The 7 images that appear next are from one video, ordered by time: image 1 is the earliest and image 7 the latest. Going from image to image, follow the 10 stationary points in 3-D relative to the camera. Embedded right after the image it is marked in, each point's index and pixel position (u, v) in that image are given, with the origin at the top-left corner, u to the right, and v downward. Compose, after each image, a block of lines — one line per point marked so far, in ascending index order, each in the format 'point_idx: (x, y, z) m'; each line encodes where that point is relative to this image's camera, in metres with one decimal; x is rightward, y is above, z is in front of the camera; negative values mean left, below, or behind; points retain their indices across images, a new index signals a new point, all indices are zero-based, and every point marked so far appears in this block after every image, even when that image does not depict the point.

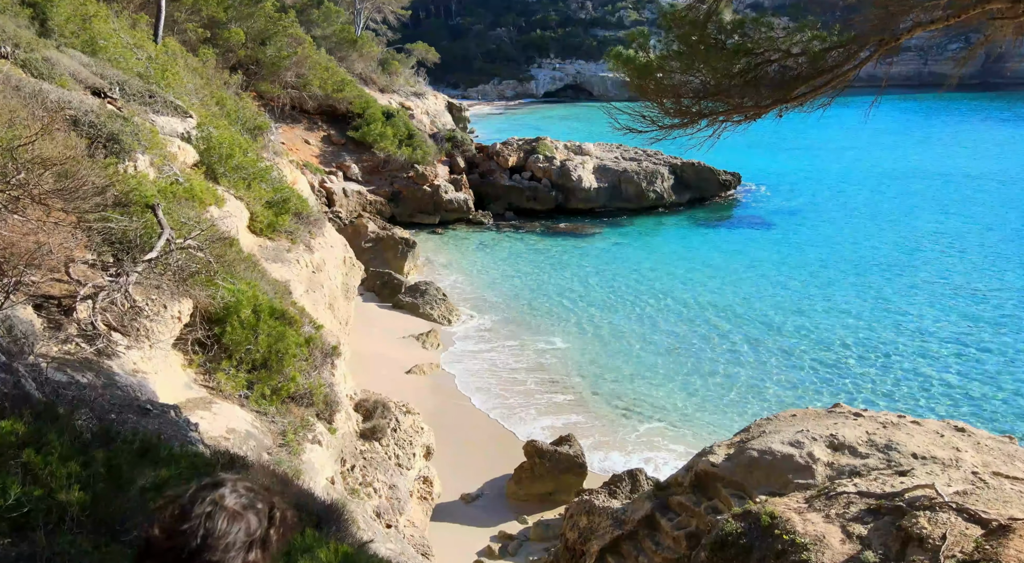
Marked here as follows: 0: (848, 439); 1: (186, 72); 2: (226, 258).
0: (+2.2, -1.0, +5.3) m
1: (-5.8, +3.7, +14.6) m
2: (-2.4, +0.2, +7.0) m
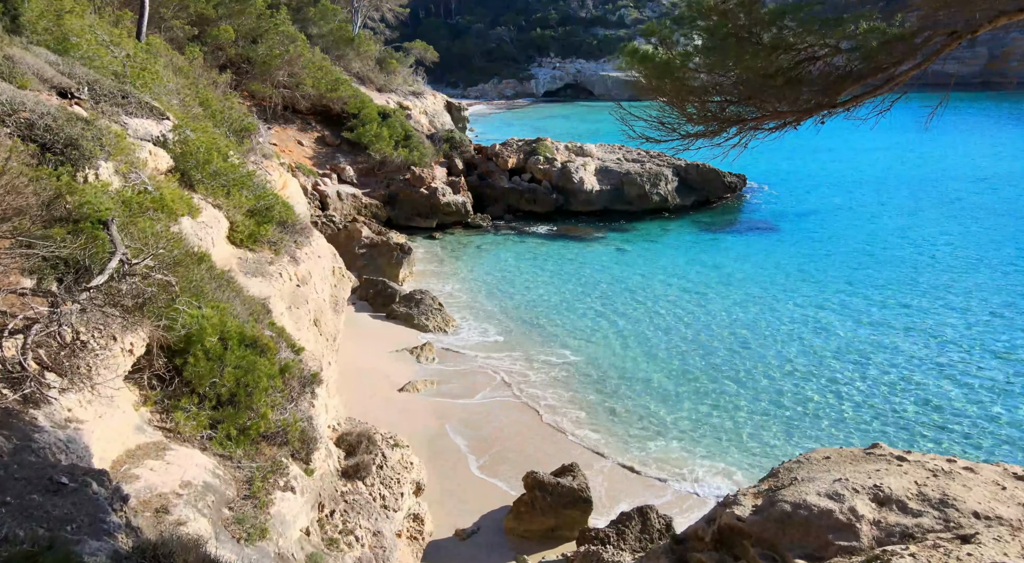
0: (+2.1, -1.2, +4.6) m
1: (-5.8, +3.5, +13.9) m
2: (-2.4, 0.0, +6.3) m
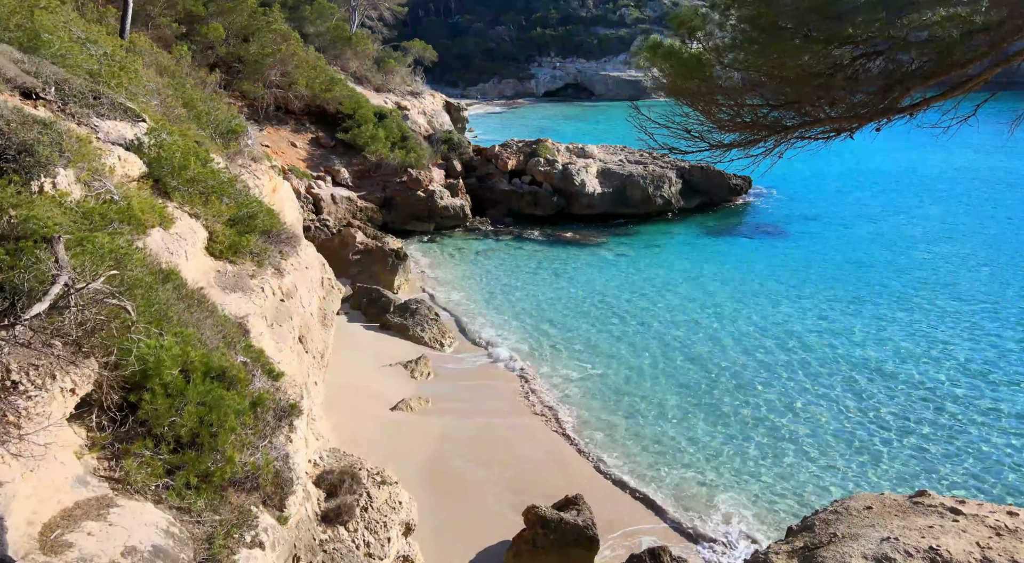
0: (+2.1, -1.3, +4.0) m
1: (-5.8, +3.4, +13.3) m
2: (-2.4, -0.1, +5.6) m
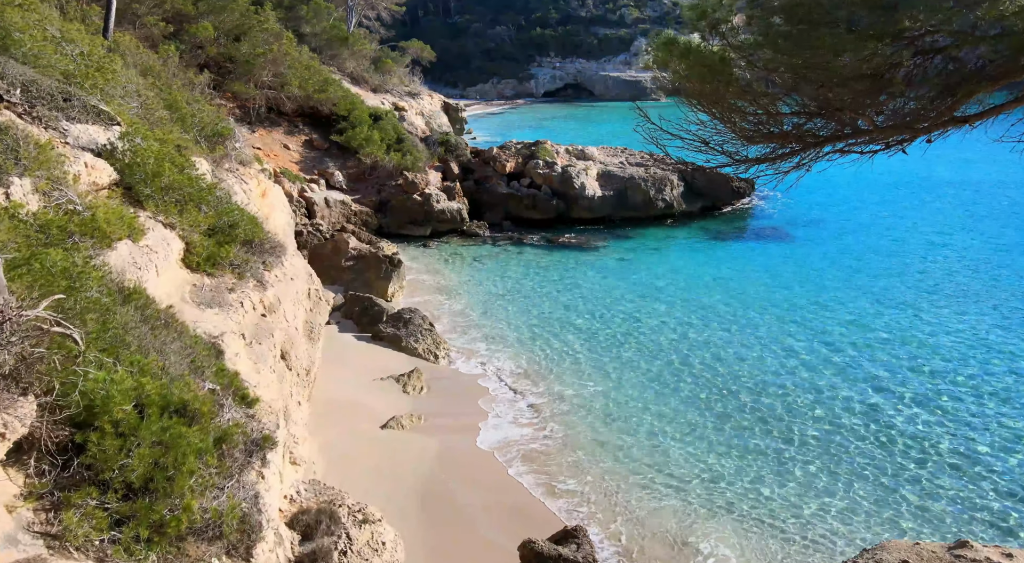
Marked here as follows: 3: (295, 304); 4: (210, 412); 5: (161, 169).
0: (+2.1, -1.5, +3.5) m
1: (-5.8, +3.2, +12.7) m
2: (-2.5, -0.2, +5.1) m
3: (-2.5, -0.2, +9.4) m
4: (-1.8, -0.8, +5.0) m
5: (-3.5, +1.1, +8.2) m
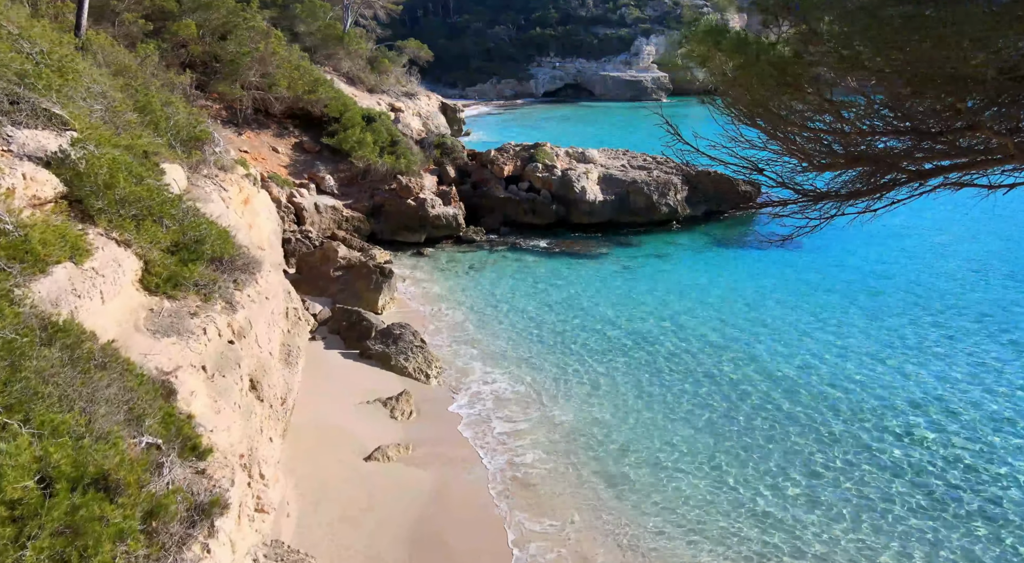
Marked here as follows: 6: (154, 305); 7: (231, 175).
0: (+2.1, -1.7, +2.7) m
1: (-5.9, +3.0, +11.9) m
2: (-2.5, -0.5, +4.3) m
3: (-2.5, -0.5, +8.6) m
4: (-1.9, -1.0, +4.2) m
5: (-3.5, +0.9, +7.4) m
6: (-3.0, -0.2, +7.0) m
7: (-4.1, +1.5, +12.0) m
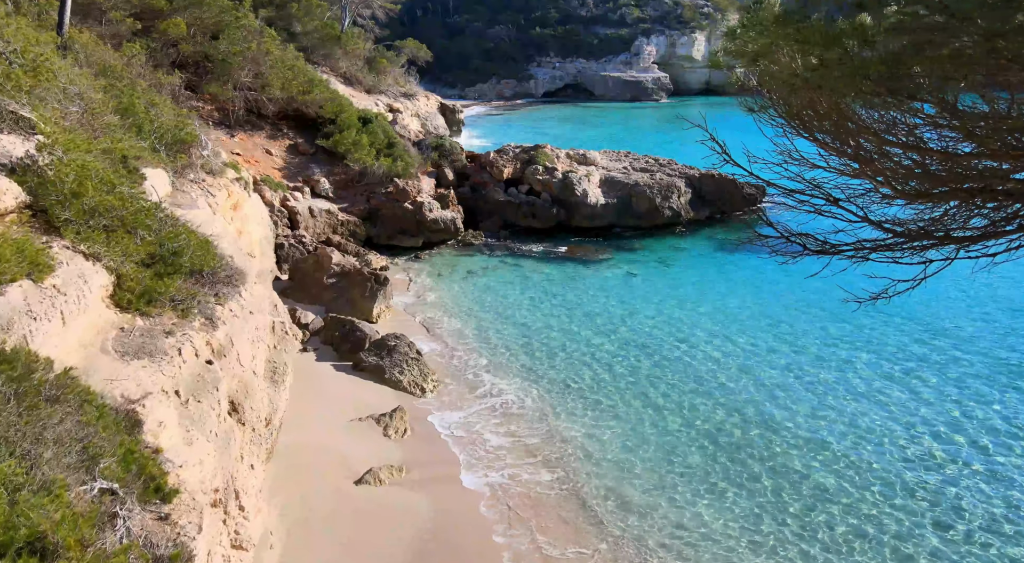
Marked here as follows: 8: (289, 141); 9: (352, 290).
0: (+2.0, -1.8, +2.1) m
1: (-5.9, +2.9, +11.4) m
2: (-2.5, -0.6, +3.8) m
3: (-2.5, -0.6, +8.1) m
4: (-1.9, -1.1, +3.7) m
5: (-3.5, +0.8, +6.9) m
6: (-3.0, -0.3, +6.5) m
7: (-4.1, +1.4, +11.5) m
8: (-5.4, +3.4, +20.0) m
9: (-2.8, -0.1, +14.2) m
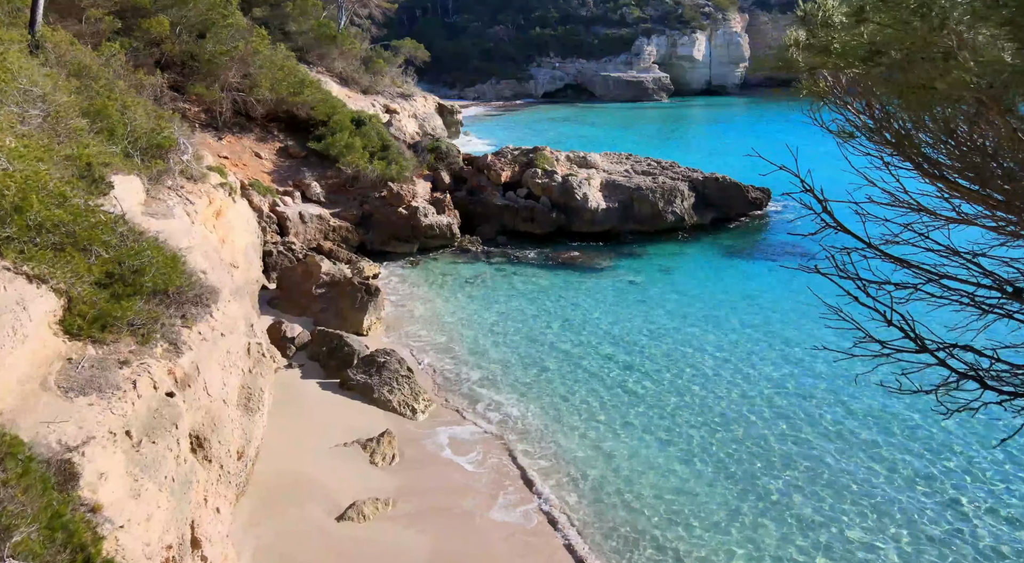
0: (+2.0, -2.0, +1.5) m
1: (-5.9, +2.7, +10.7) m
2: (-2.6, -0.8, +3.1) m
3: (-2.6, -0.8, +7.4) m
4: (-1.9, -1.3, +3.0) m
5: (-3.6, +0.6, +6.2) m
6: (-3.1, -0.5, +5.8) m
7: (-4.2, +1.2, +10.8) m
8: (-5.4, +3.2, +19.3) m
9: (-2.8, -0.3, +13.5) m
